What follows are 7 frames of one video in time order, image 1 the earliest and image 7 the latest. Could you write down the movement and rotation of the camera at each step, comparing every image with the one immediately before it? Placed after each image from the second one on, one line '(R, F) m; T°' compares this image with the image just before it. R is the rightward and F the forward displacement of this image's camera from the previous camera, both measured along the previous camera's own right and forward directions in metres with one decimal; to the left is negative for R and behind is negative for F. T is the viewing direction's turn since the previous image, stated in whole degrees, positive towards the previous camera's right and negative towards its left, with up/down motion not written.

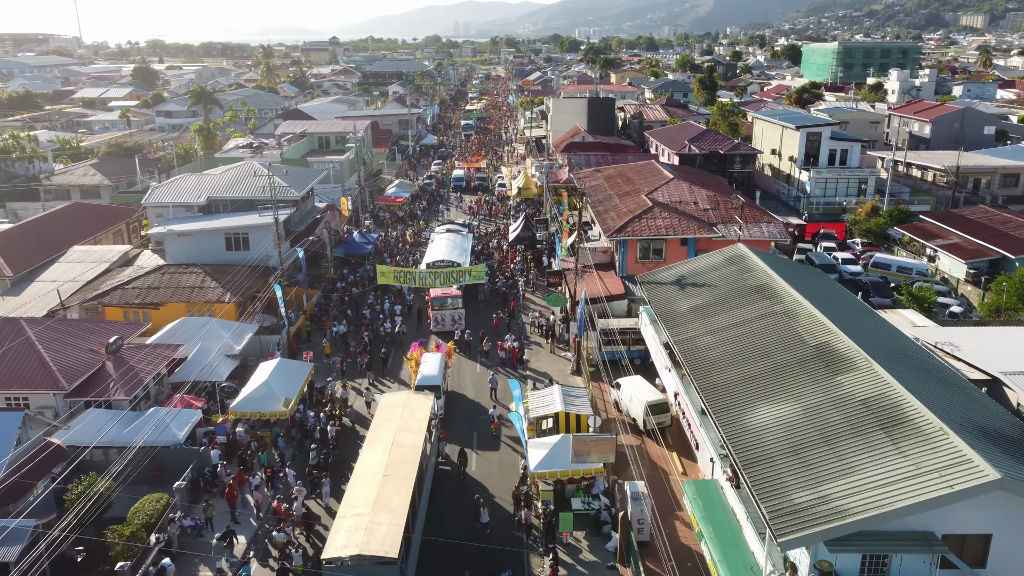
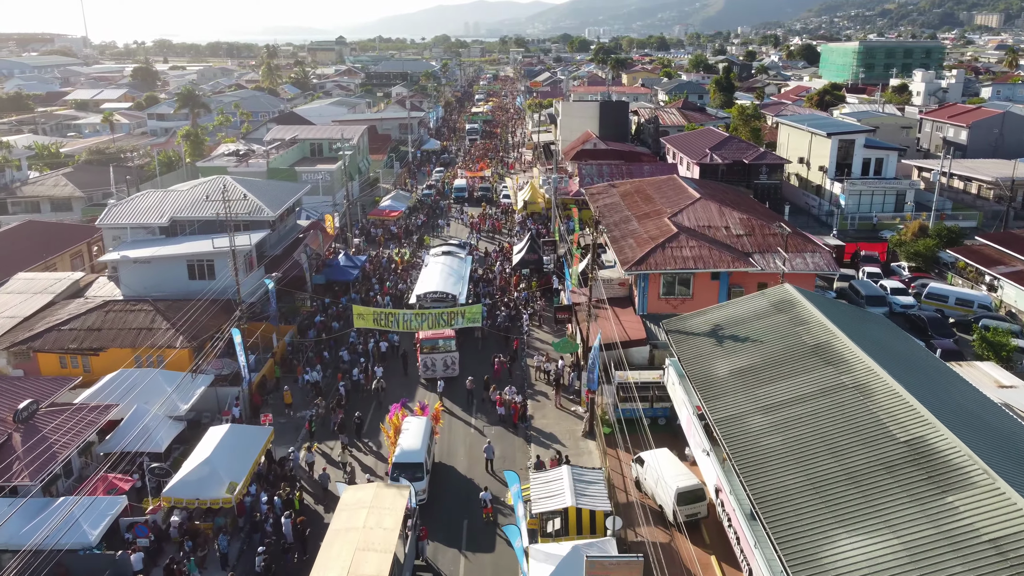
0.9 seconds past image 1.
(+0.3, +4.8) m; -1°
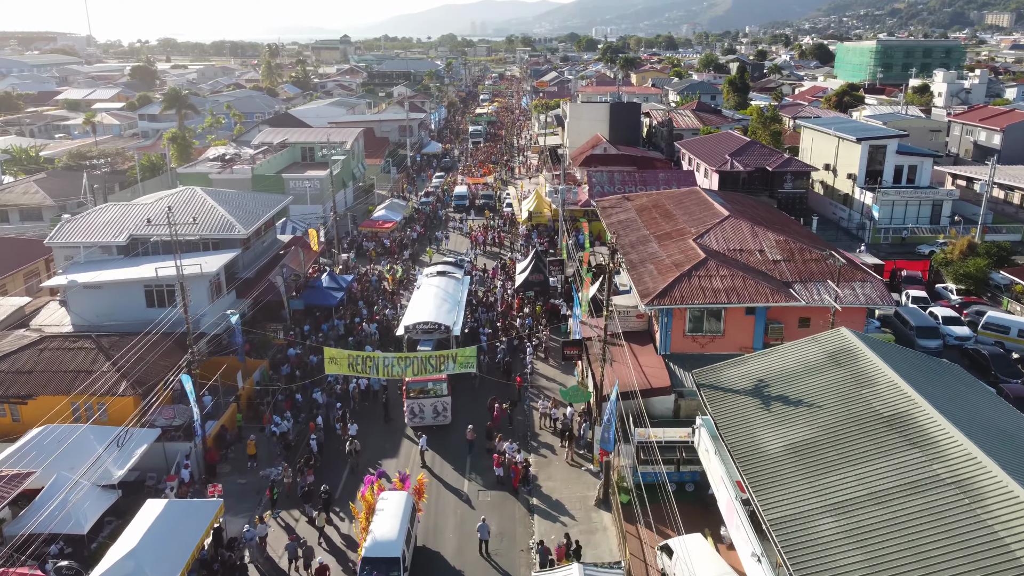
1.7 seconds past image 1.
(+0.2, +4.0) m; 0°
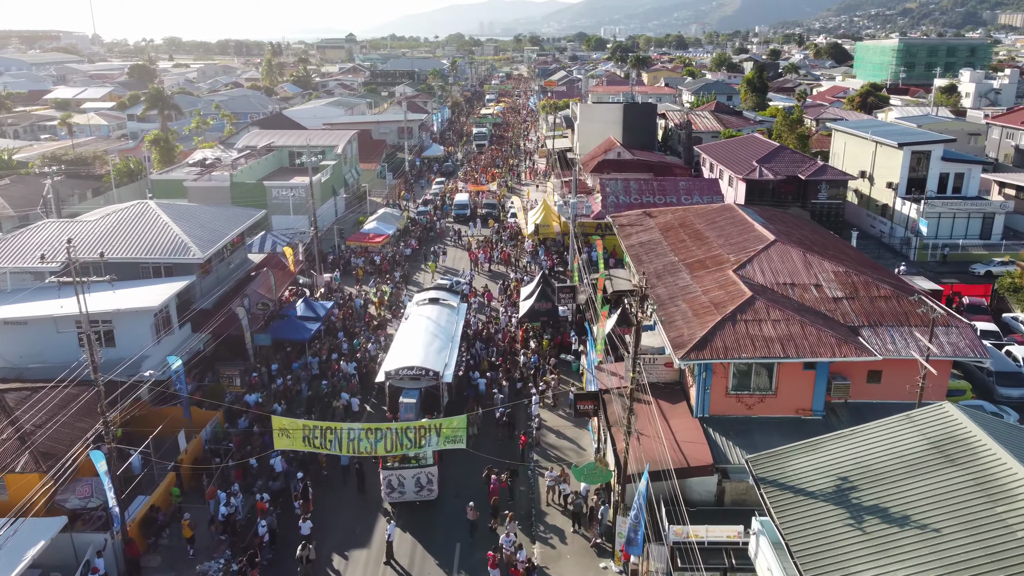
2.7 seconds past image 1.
(+0.1, +4.8) m; -1°
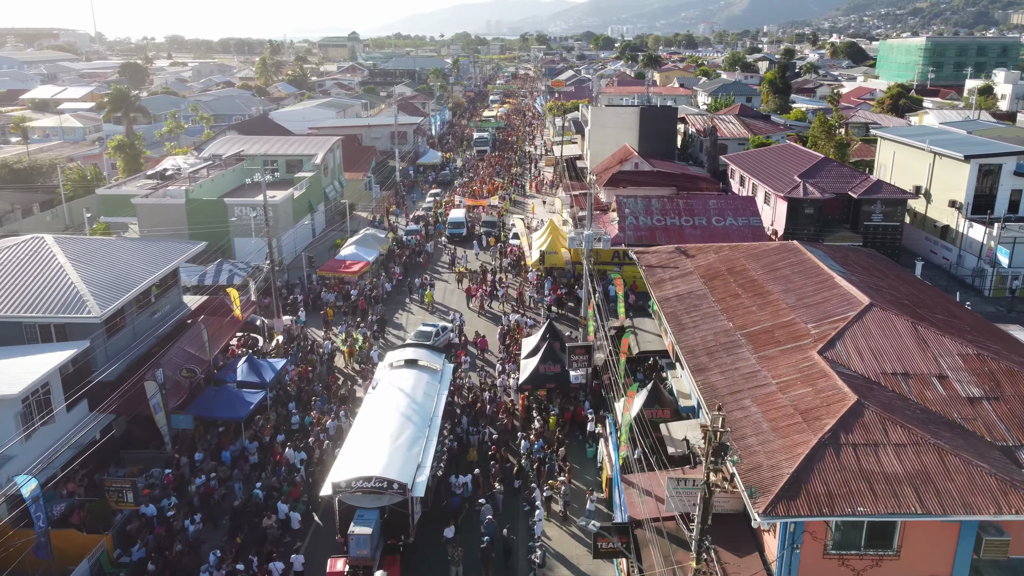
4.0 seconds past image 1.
(+0.2, +6.5) m; 0°
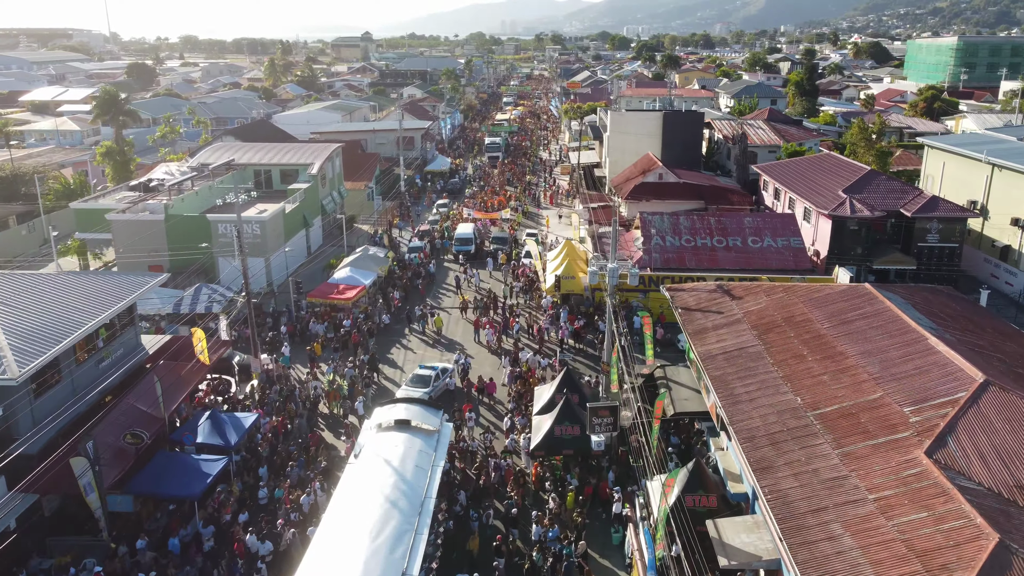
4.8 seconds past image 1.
(+0.1, +3.9) m; -1°
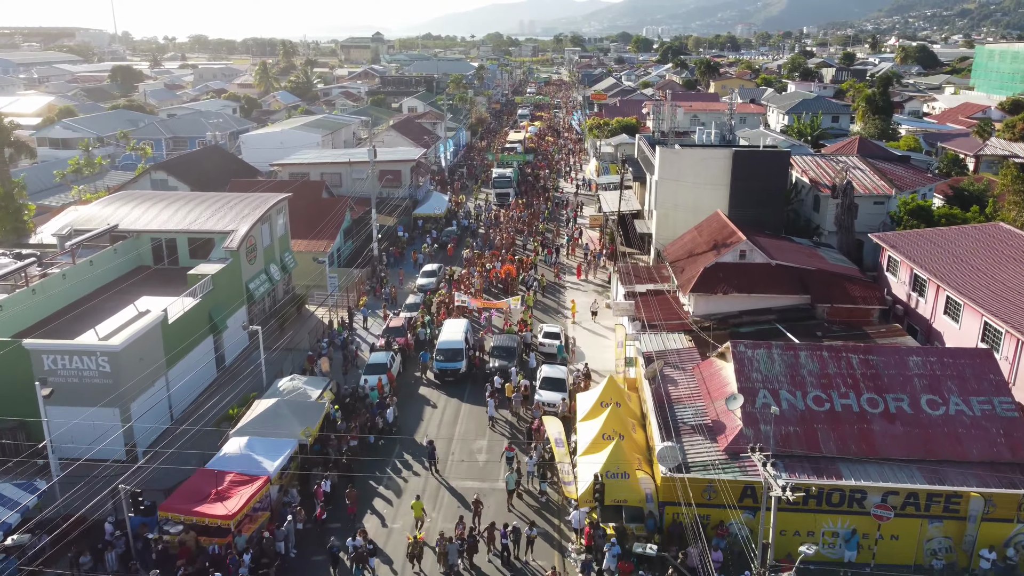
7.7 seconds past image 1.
(+0.2, +14.0) m; -1°
